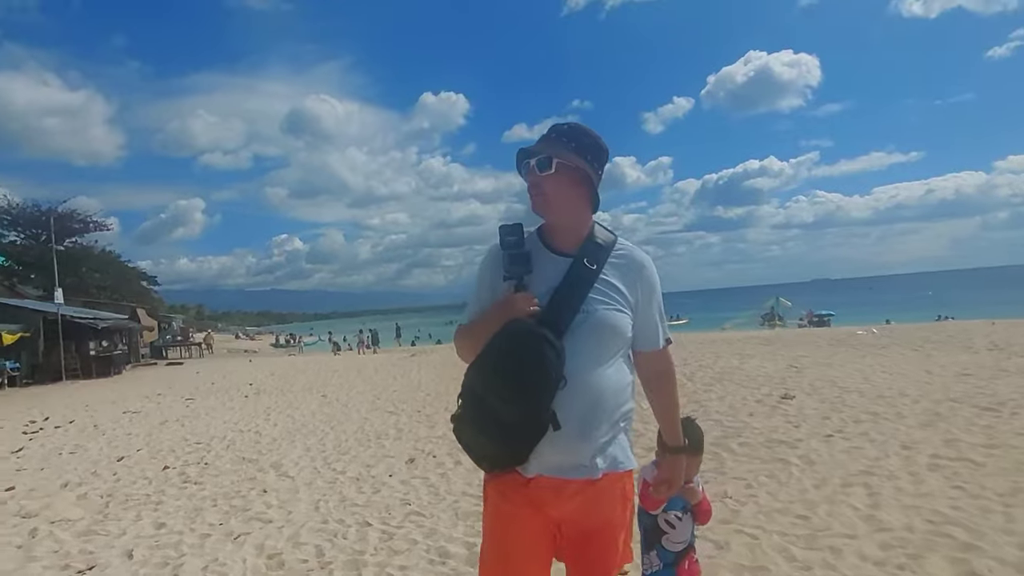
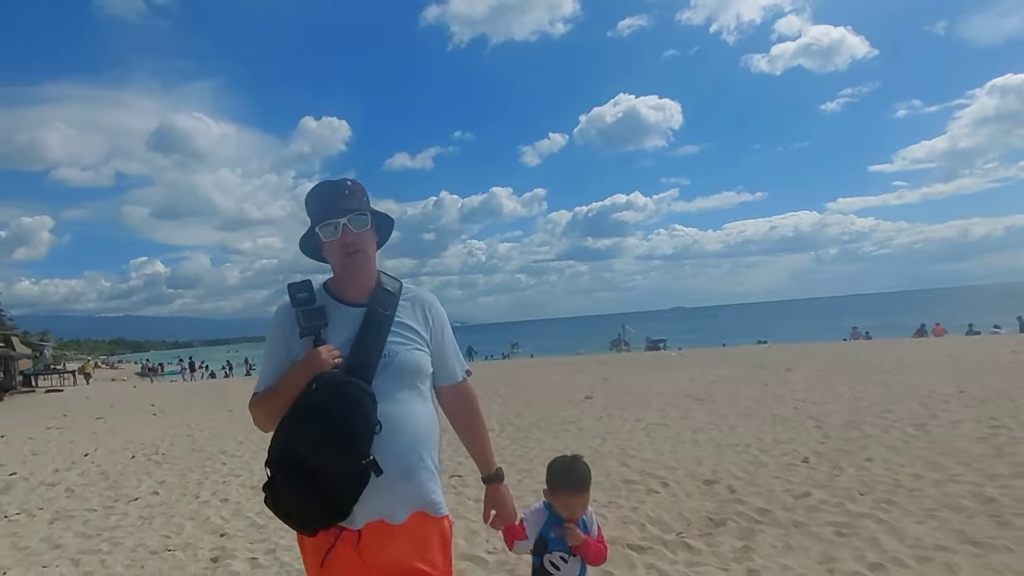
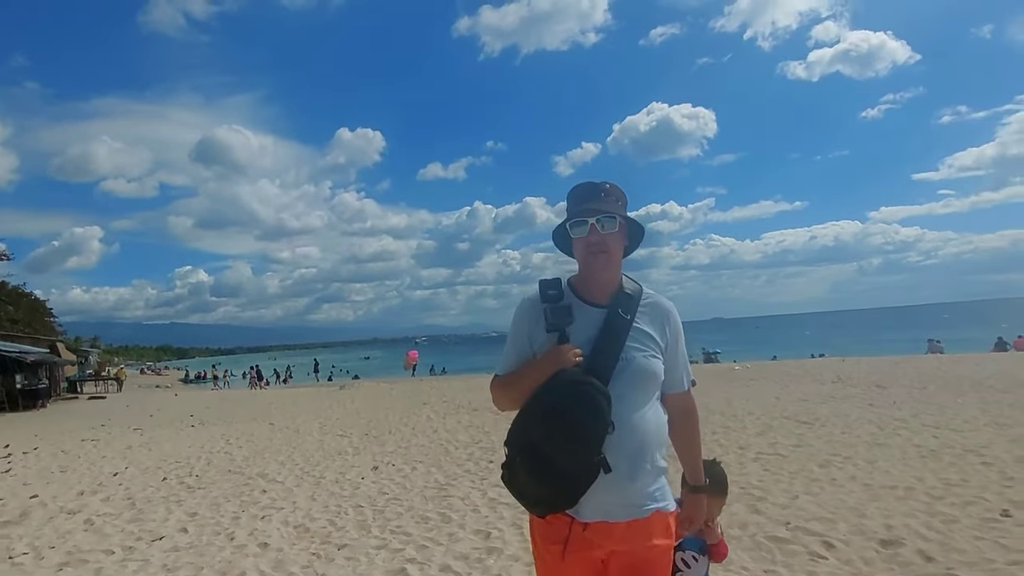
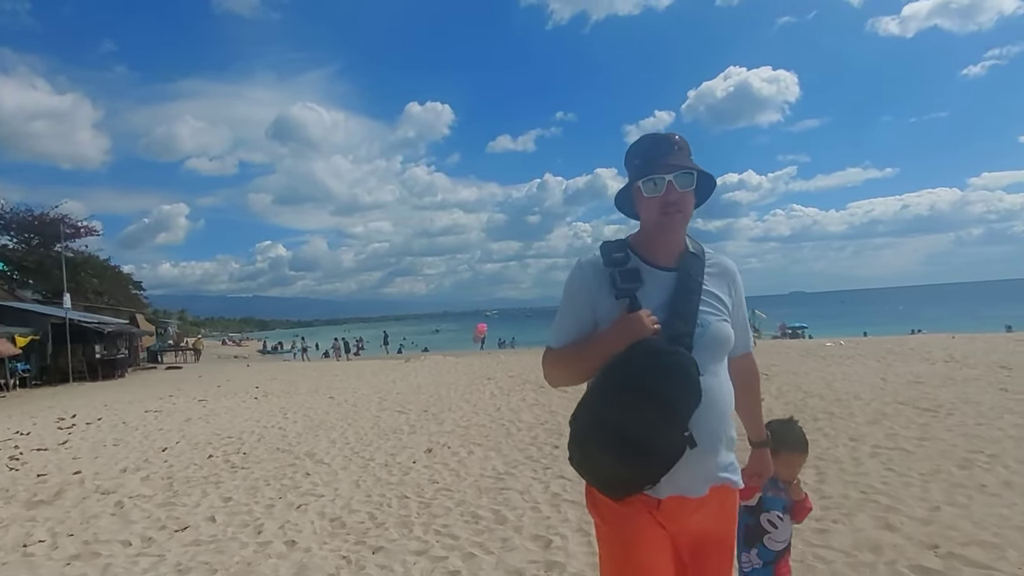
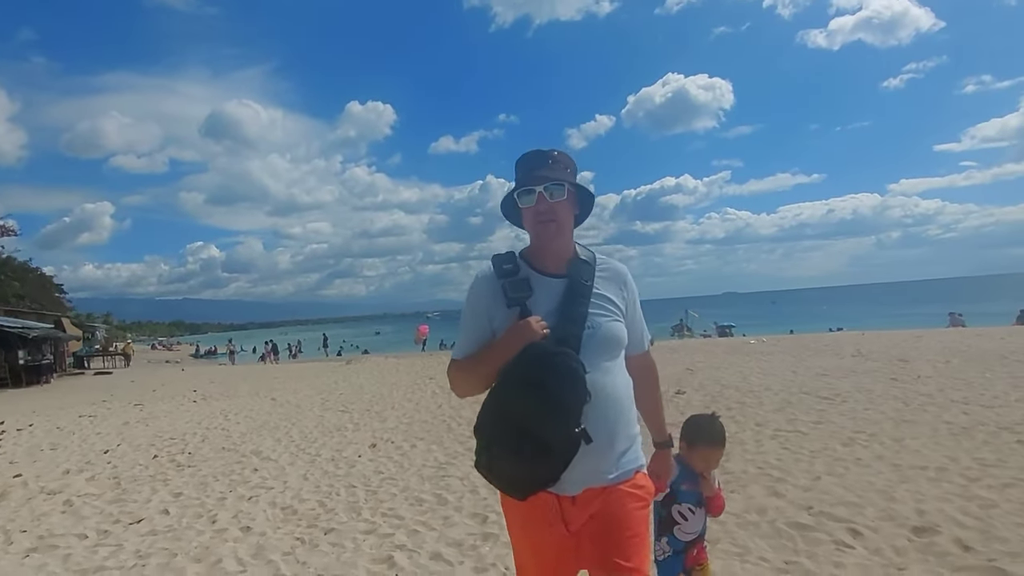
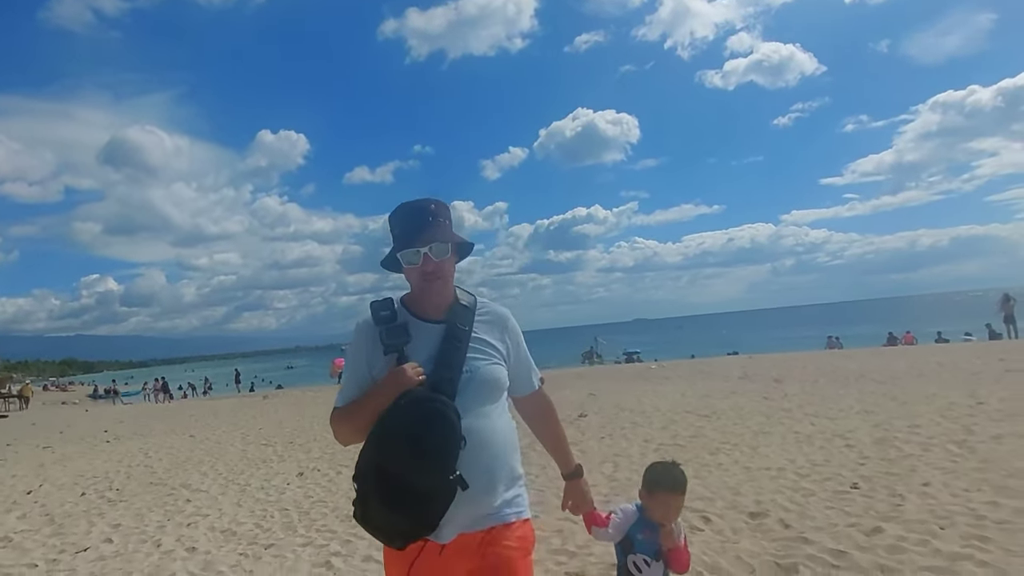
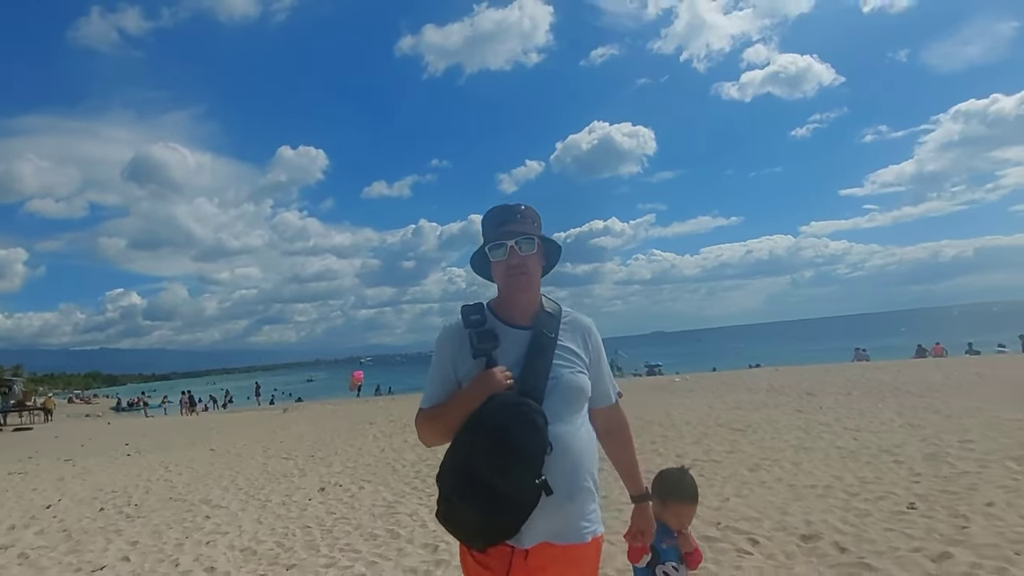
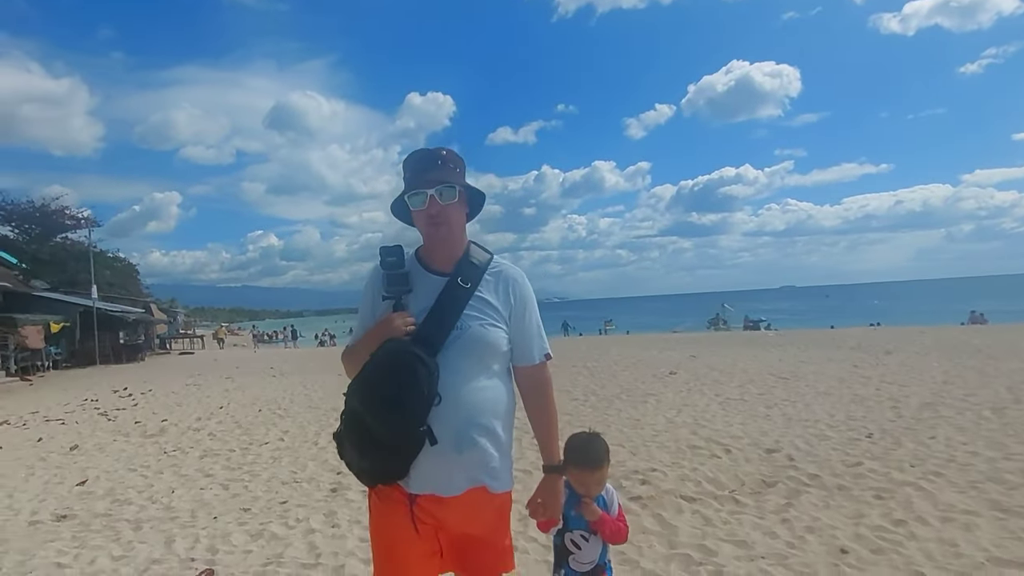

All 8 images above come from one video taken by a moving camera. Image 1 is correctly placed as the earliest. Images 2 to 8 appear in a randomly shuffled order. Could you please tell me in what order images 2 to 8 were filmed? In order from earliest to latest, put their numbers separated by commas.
4, 5, 3, 7, 6, 2, 8
